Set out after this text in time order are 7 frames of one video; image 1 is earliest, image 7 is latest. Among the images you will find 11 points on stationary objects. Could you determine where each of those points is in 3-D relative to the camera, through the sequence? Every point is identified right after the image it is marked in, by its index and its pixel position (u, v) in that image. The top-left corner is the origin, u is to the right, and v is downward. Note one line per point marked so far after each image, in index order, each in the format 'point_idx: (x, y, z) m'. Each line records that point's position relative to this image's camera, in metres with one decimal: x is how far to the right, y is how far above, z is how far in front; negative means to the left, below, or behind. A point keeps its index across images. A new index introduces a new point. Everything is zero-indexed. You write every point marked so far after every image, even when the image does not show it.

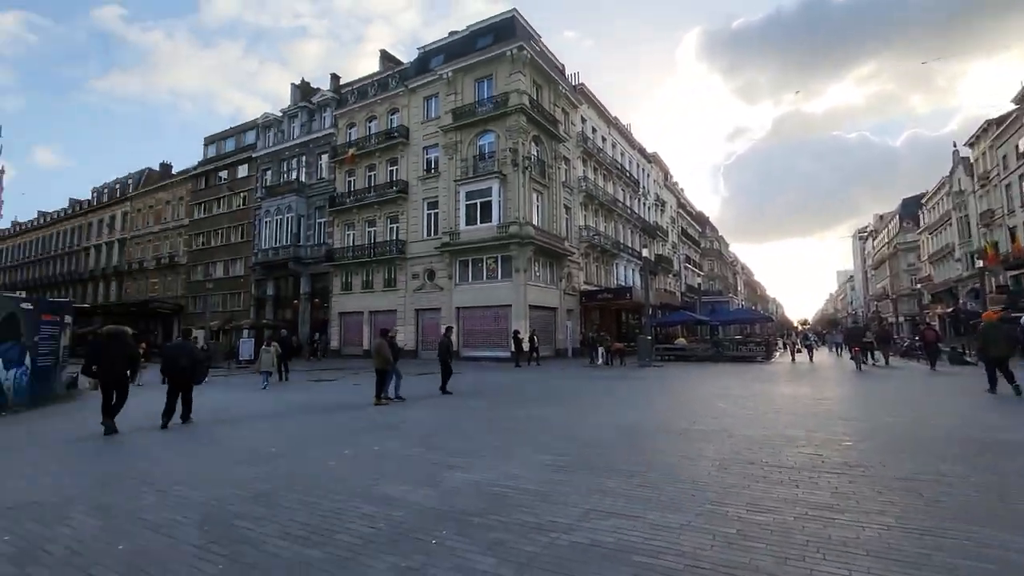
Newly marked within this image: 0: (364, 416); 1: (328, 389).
0: (-2.4, -2.1, +8.5) m
1: (-4.8, -2.7, +14.2) m
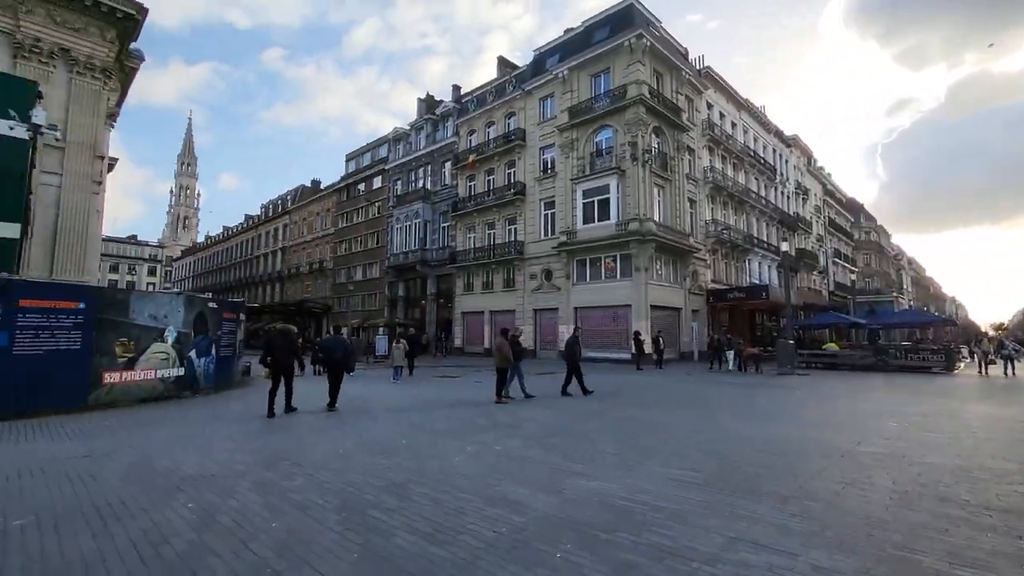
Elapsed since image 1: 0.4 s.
0: (-0.4, -2.1, +8.7) m
1: (-1.5, -2.8, +14.7) m
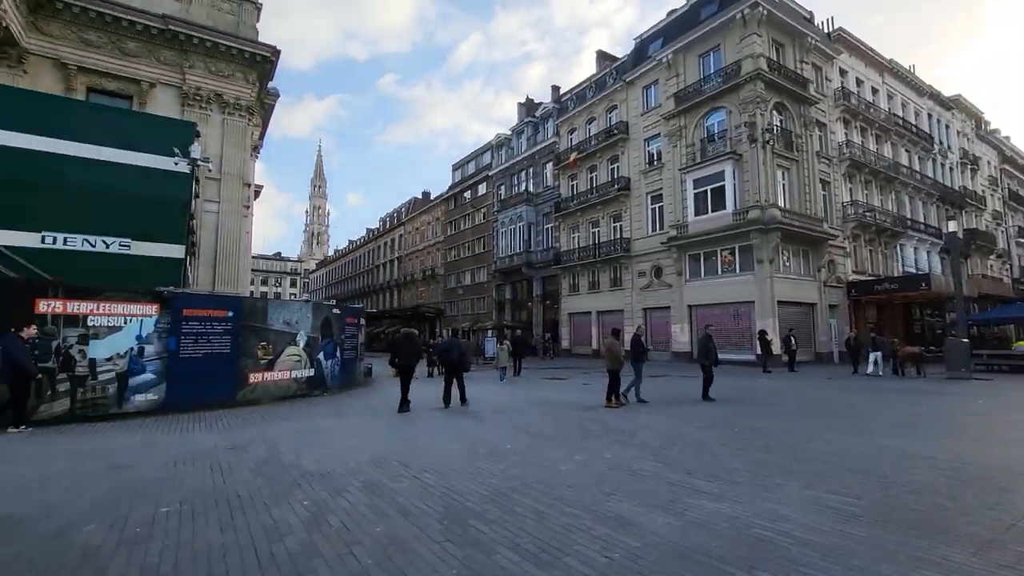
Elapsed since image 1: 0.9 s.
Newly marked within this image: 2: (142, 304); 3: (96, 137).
0: (+1.4, -2.1, +8.3) m
1: (+1.5, -2.8, +14.4) m
2: (-7.0, -0.3, +9.9) m
3: (-11.4, +4.1, +14.0) m
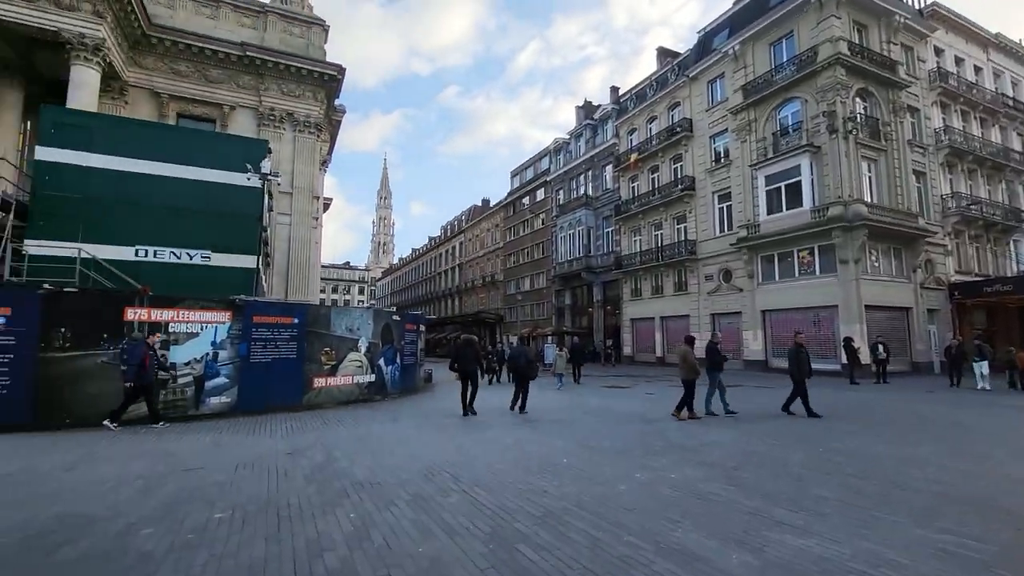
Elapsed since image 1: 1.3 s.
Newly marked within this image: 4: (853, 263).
0: (+2.2, -2.2, +7.7) m
1: (+3.1, -2.9, +13.8) m
2: (-5.9, -0.5, +10.3) m
3: (-9.8, +3.8, +15.0) m
4: (+12.9, +0.9, +19.7) m
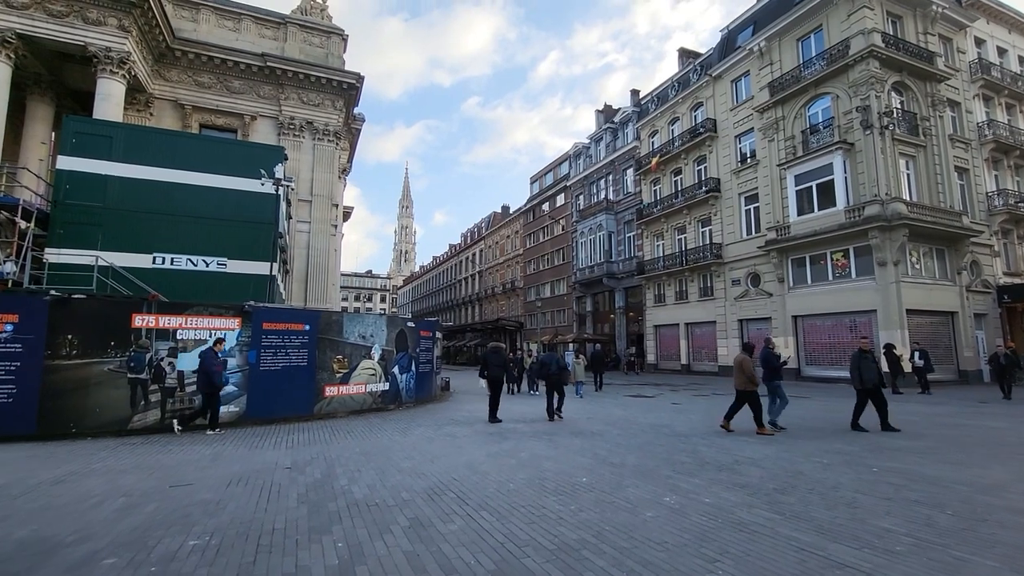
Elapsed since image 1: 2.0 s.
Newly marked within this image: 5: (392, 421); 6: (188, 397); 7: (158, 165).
0: (+2.4, -2.2, +7.1) m
1: (+3.6, -3.0, +13.1) m
2: (-5.6, -0.6, +10.1) m
3: (-9.3, +3.6, +14.9) m
4: (+13.6, +0.8, +18.6) m
5: (-2.6, -2.9, +11.3) m
6: (-6.0, -2.0, +9.6) m
7: (-10.0, +3.5, +14.6) m
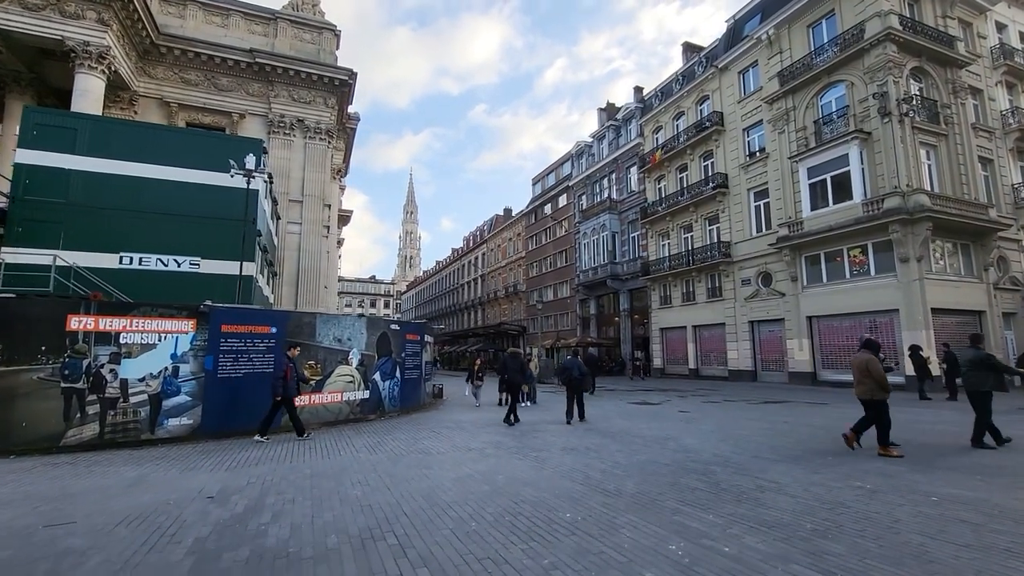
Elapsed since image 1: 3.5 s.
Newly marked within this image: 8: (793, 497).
0: (+2.2, -2.1, +6.0) m
1: (+3.4, -2.9, +12.0) m
2: (-5.8, -0.5, +9.0) m
3: (-9.6, +3.5, +14.0) m
4: (+13.5, +0.9, +17.4) m
5: (-2.9, -2.9, +10.2) m
6: (-6.3, -2.0, +8.5) m
7: (-10.2, +3.4, +13.7) m
8: (+2.6, -1.9, +4.7) m
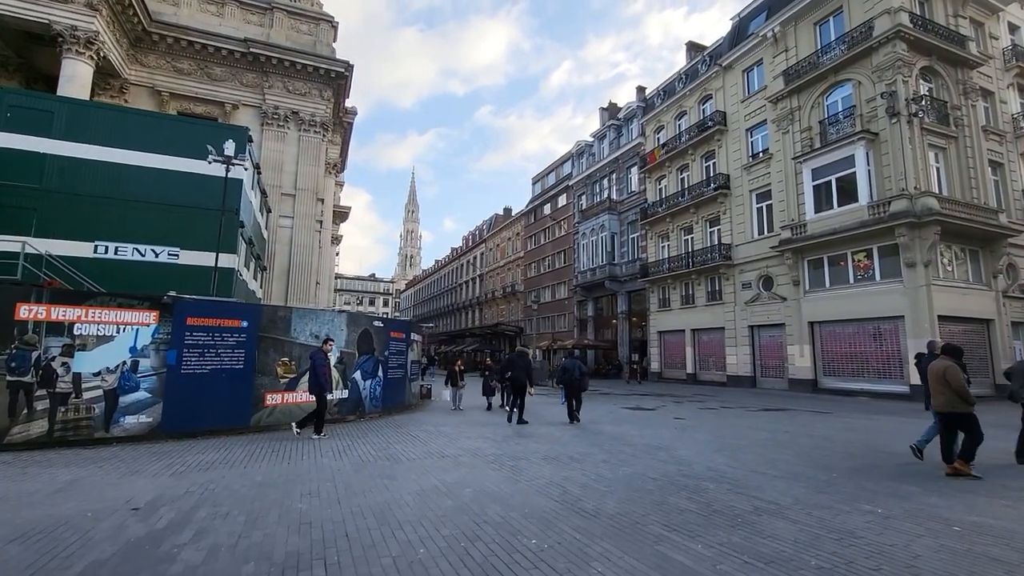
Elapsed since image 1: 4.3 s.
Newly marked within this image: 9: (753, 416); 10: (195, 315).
0: (+1.9, -2.0, +5.4) m
1: (+3.1, -2.9, +11.4) m
2: (-6.1, -0.4, +8.4) m
3: (-9.7, +3.8, +13.4) m
4: (+13.2, +0.7, +16.8) m
5: (-3.2, -2.7, +9.6) m
6: (-6.6, -1.8, +8.0) m
7: (-10.4, +3.7, +13.1) m
8: (+2.3, -1.9, +4.2) m
9: (+6.0, -3.2, +12.8) m
10: (-5.5, -0.5, +9.0) m
